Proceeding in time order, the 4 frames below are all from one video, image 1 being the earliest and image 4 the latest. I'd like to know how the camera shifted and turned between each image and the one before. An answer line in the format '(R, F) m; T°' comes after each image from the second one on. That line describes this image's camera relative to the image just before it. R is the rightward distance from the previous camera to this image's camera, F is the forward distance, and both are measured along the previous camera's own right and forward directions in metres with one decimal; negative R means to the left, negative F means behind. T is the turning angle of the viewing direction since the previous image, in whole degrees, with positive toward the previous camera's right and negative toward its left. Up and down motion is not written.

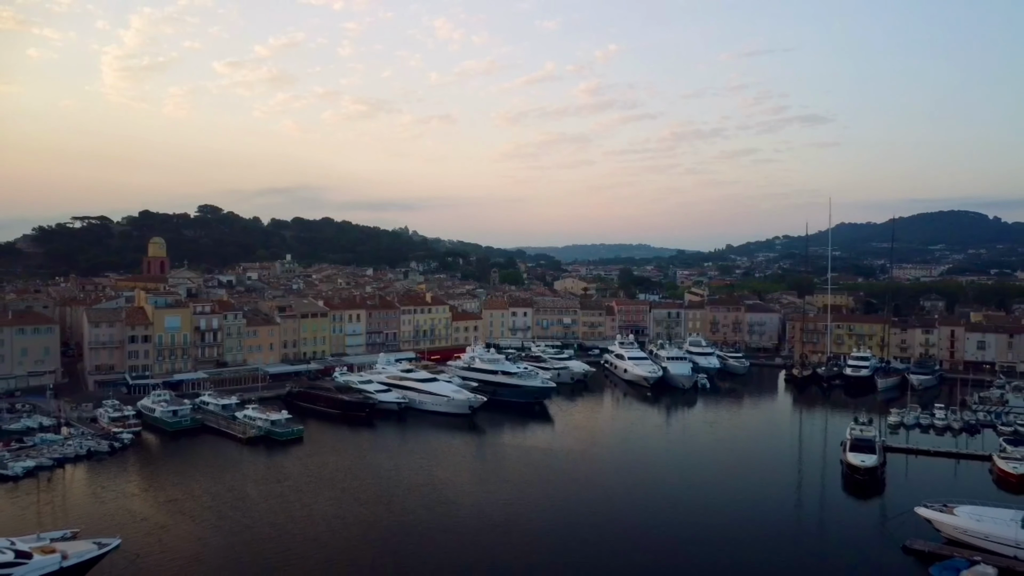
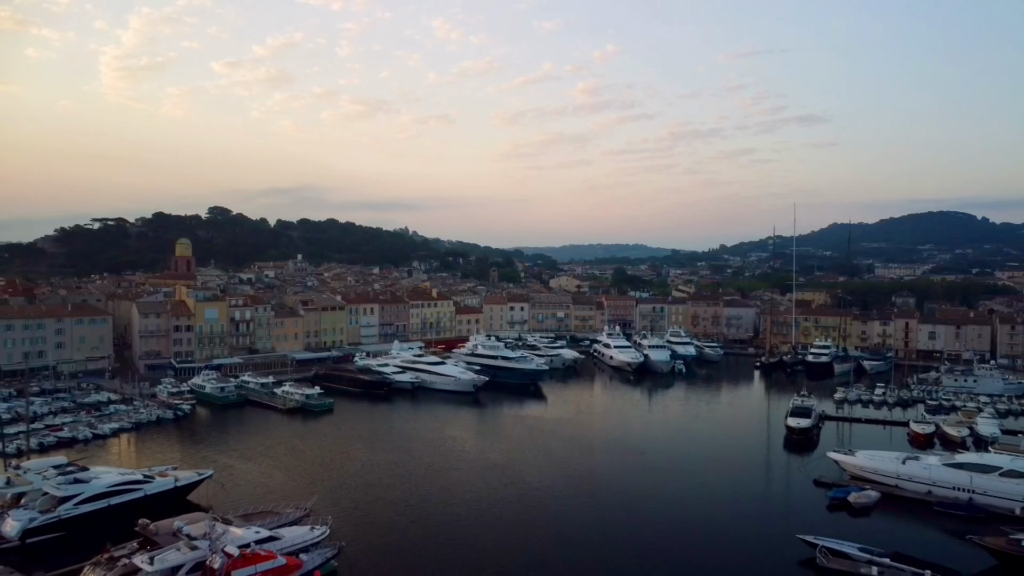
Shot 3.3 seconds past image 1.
(0.0, -4.4) m; 0°
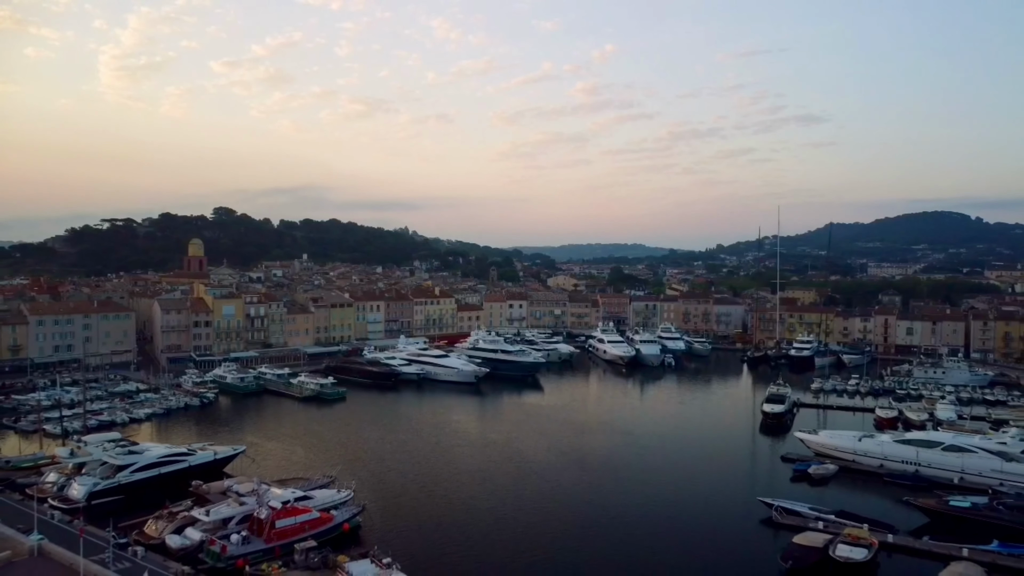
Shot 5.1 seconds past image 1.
(0.0, -2.3) m; 0°
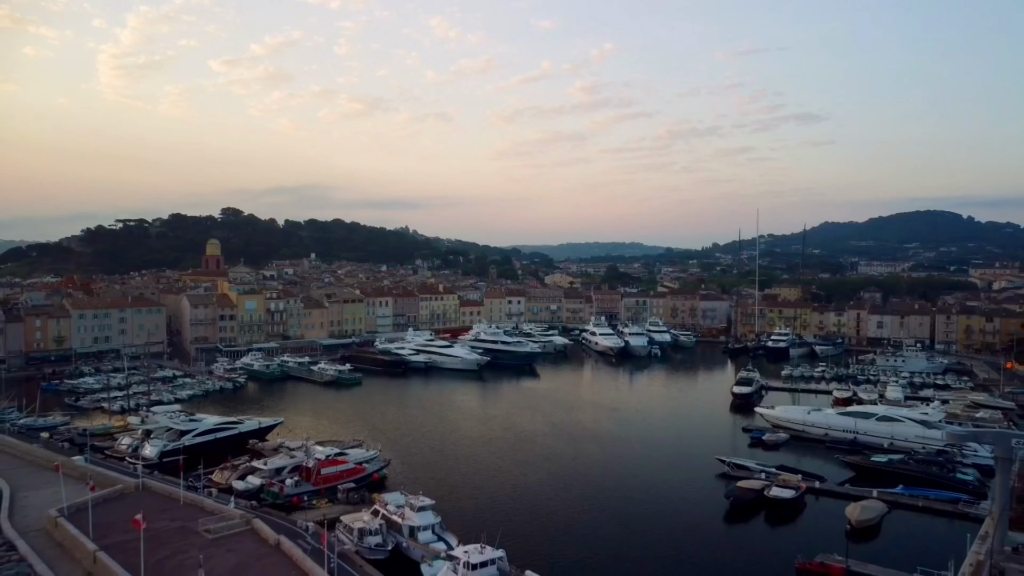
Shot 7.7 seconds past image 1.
(0.0, -3.5) m; 0°
